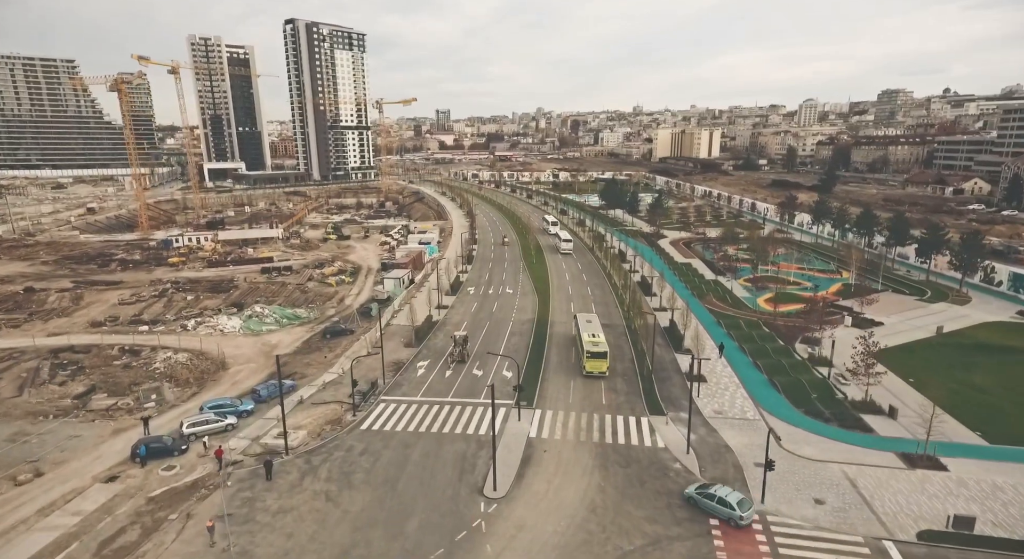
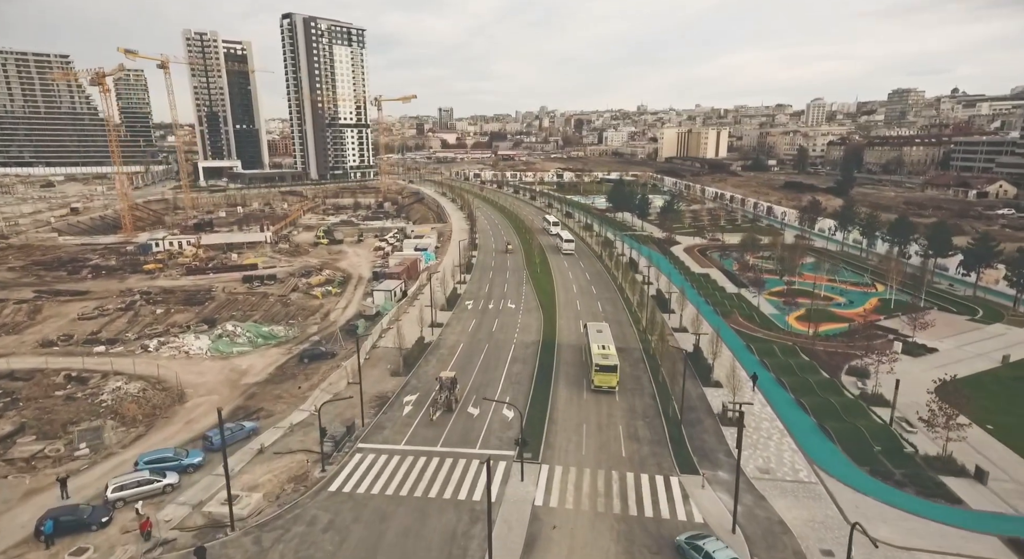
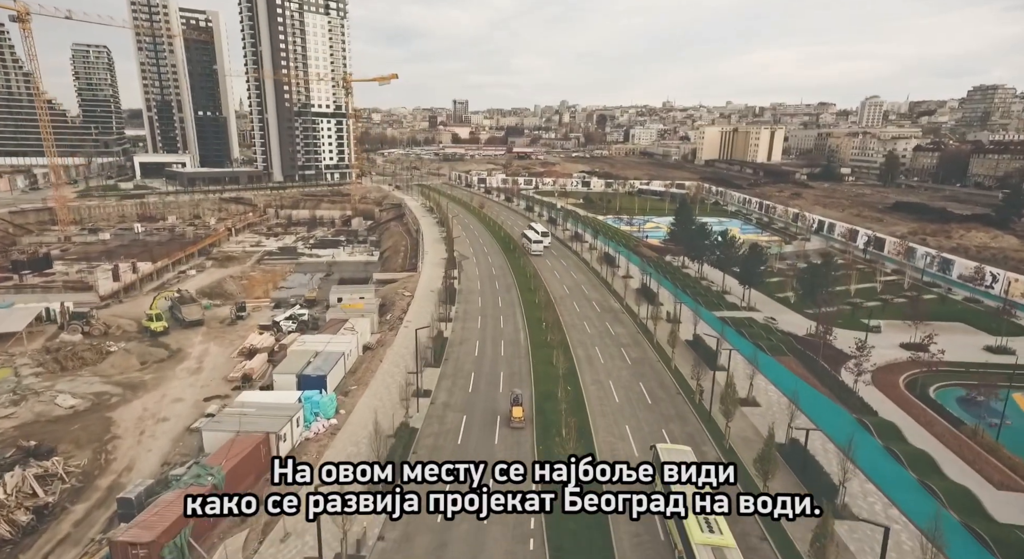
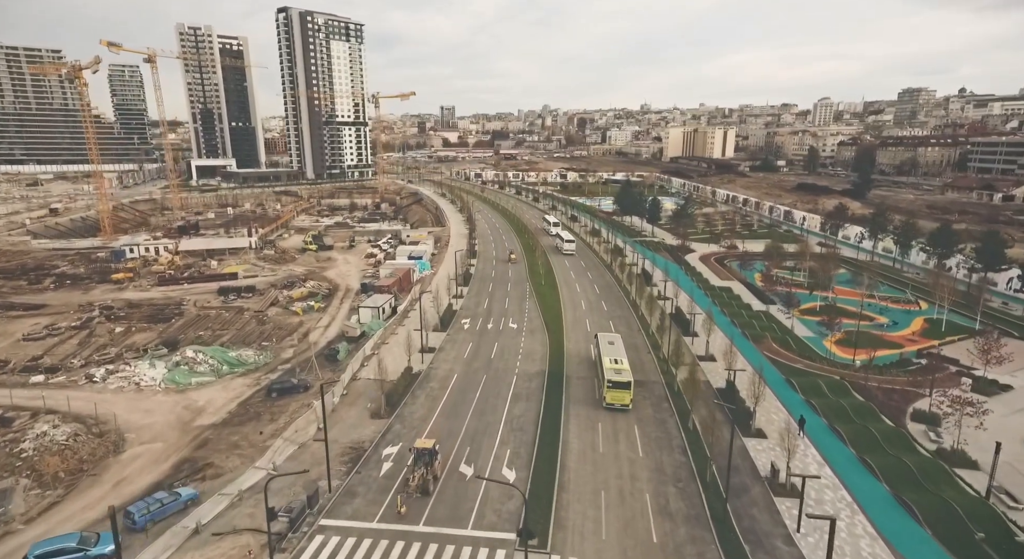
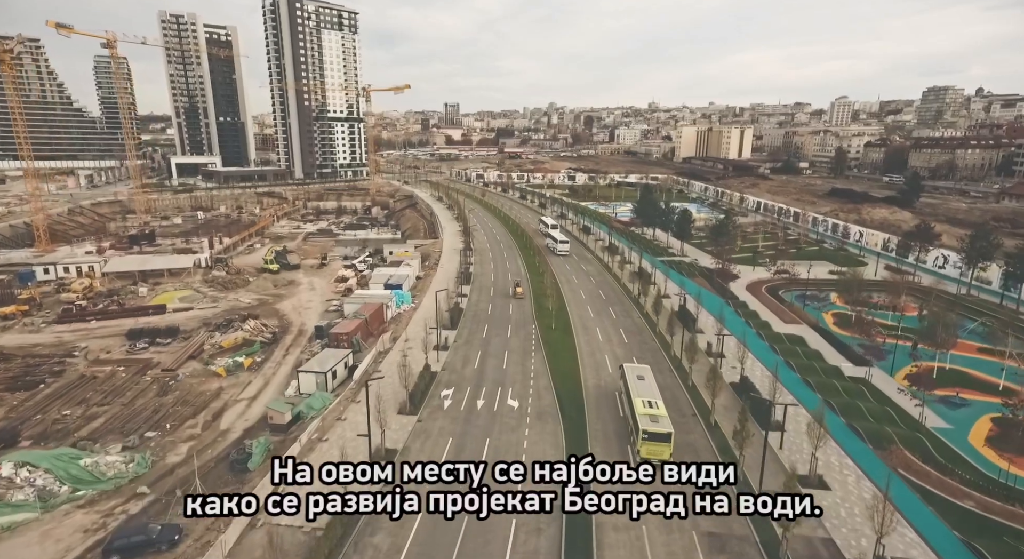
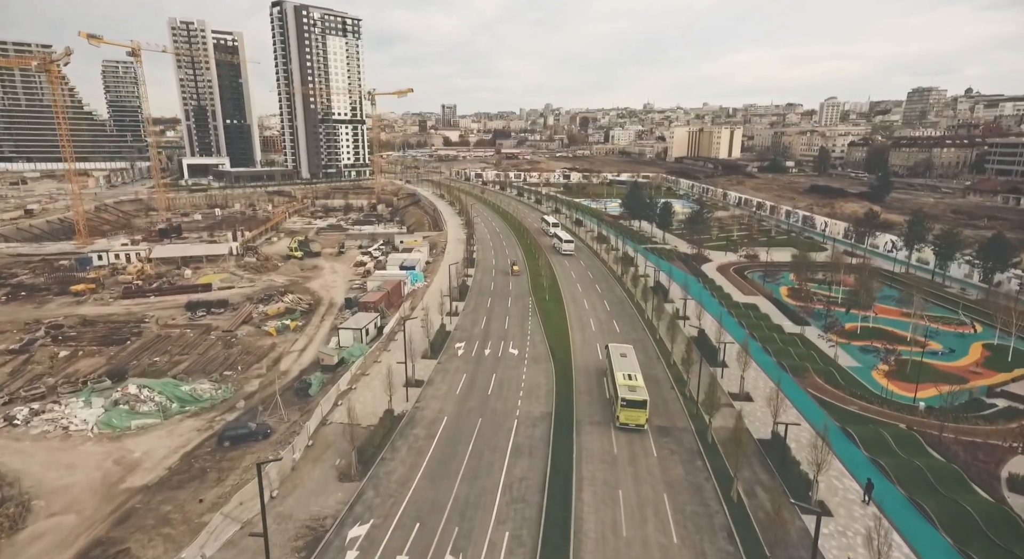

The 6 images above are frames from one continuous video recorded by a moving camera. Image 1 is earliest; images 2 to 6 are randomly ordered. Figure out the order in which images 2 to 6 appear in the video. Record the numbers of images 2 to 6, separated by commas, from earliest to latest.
2, 4, 6, 5, 3
